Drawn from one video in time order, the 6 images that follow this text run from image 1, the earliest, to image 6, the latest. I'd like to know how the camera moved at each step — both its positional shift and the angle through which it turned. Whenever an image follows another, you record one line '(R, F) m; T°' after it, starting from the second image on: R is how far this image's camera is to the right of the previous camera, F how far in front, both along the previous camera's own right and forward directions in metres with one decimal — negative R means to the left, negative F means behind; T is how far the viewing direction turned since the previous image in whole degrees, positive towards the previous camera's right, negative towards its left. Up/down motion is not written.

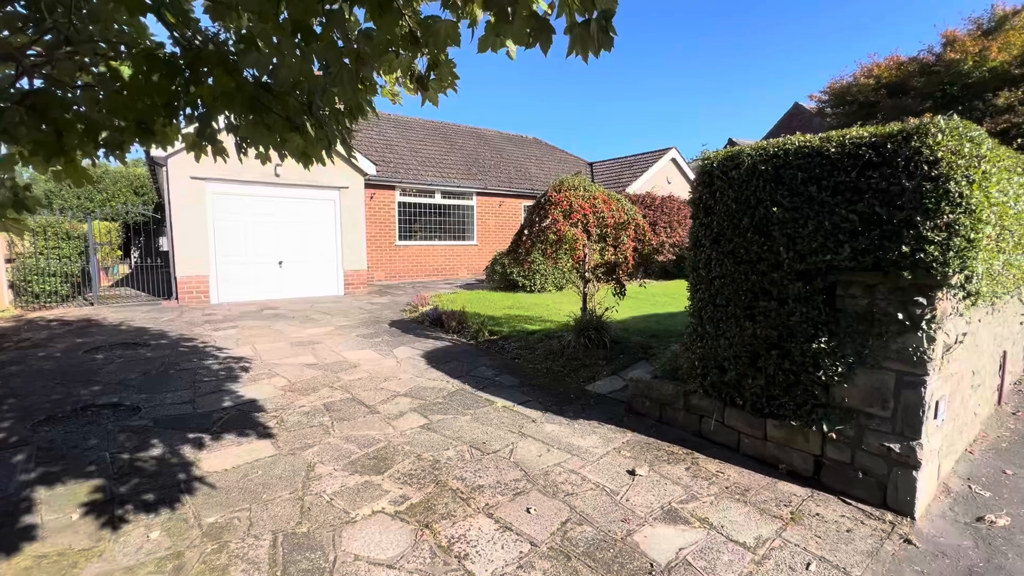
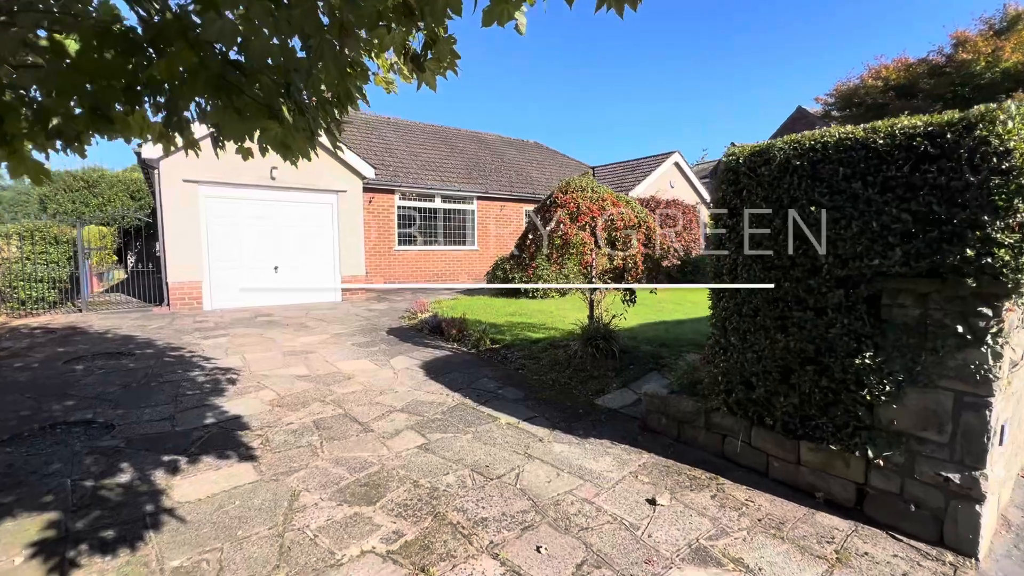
(0.0, +0.3) m; 0°
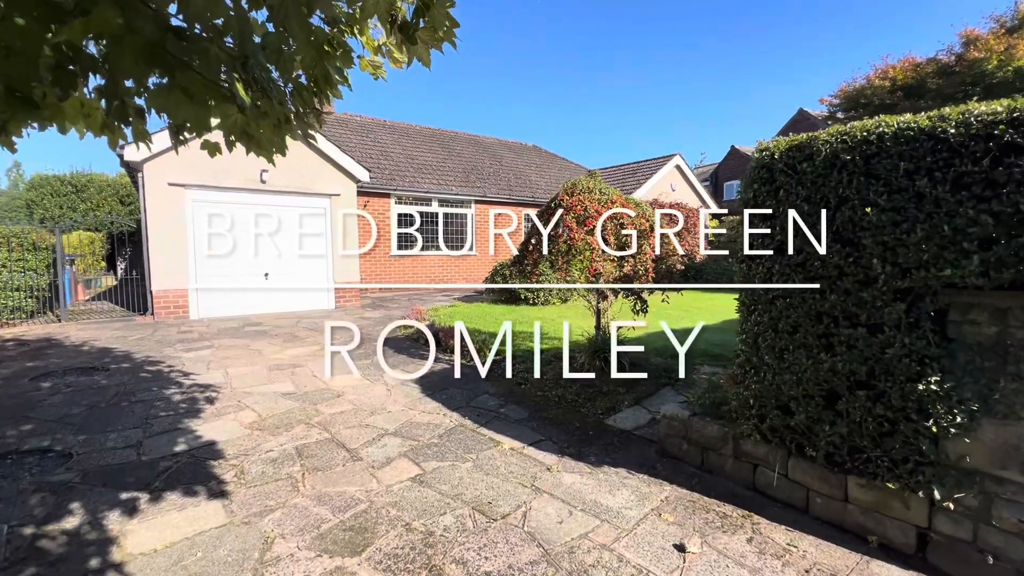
(0.0, +0.4) m; 0°
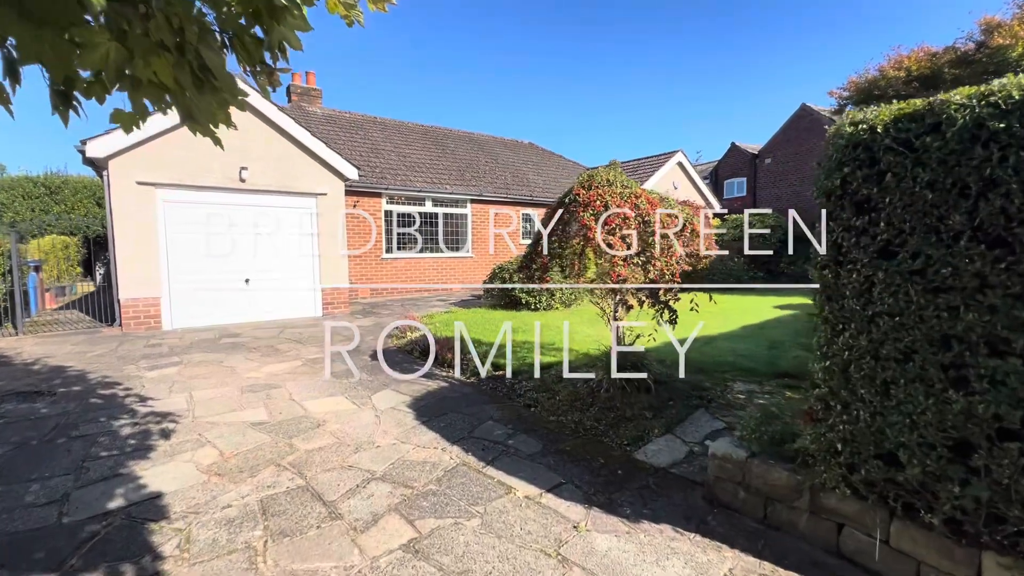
(-0.1, +0.7) m; +1°
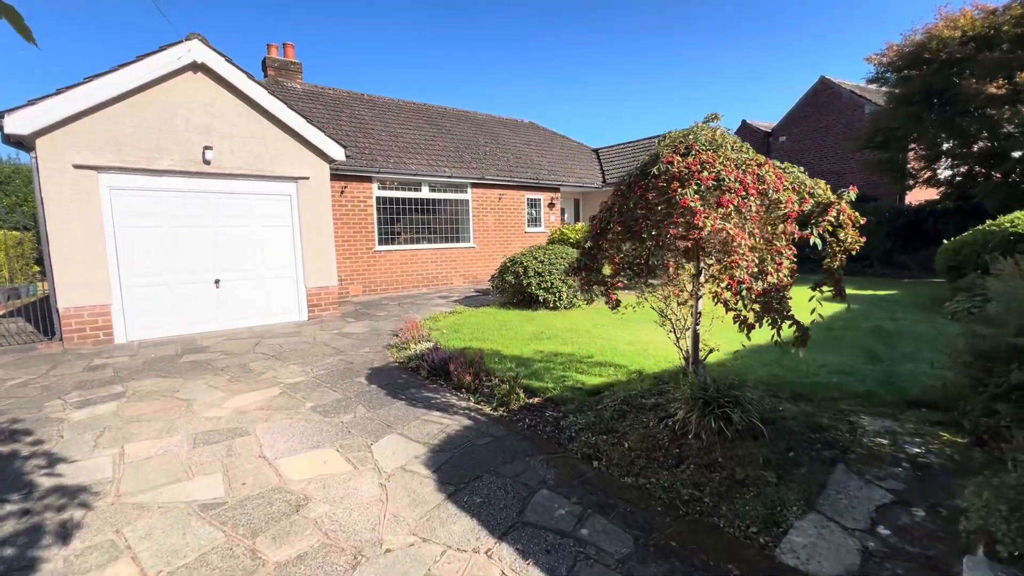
(-0.5, +1.3) m; +1°
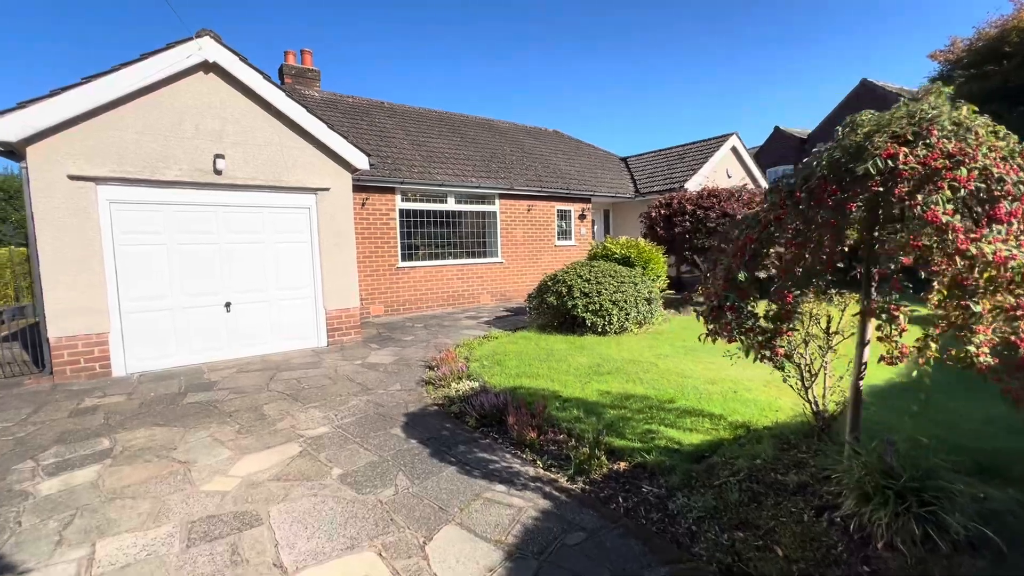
(-0.5, +0.9) m; -1°
